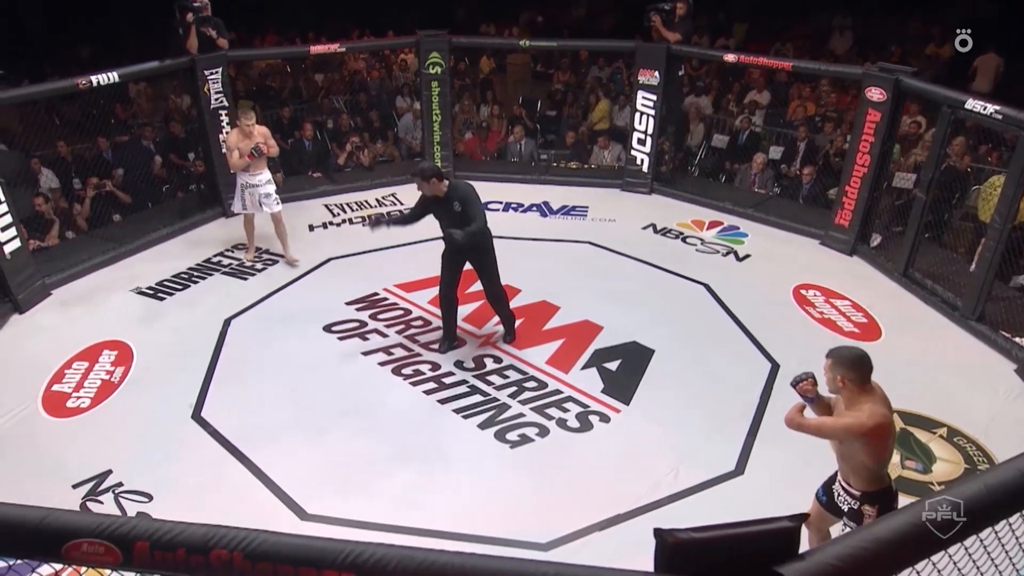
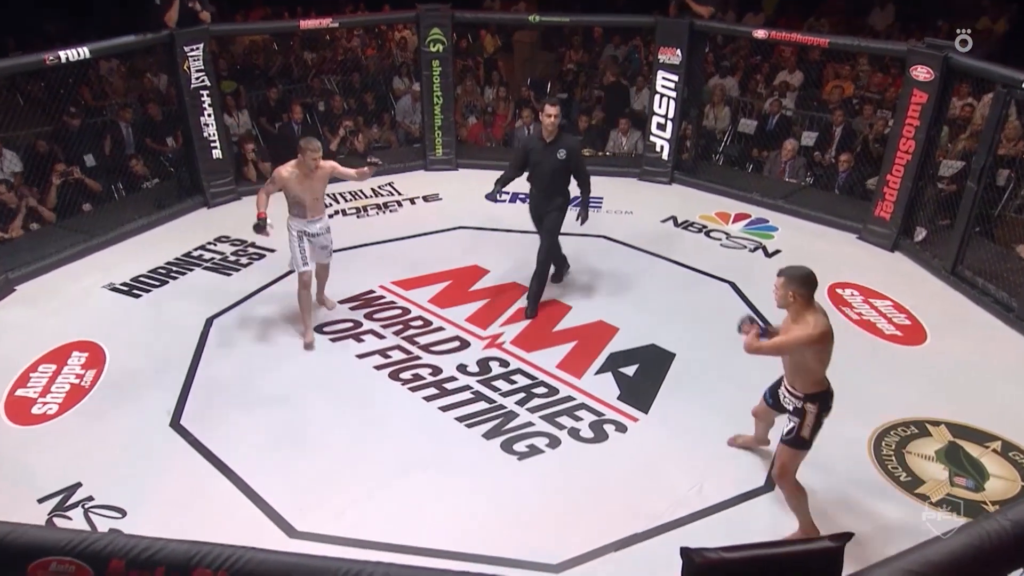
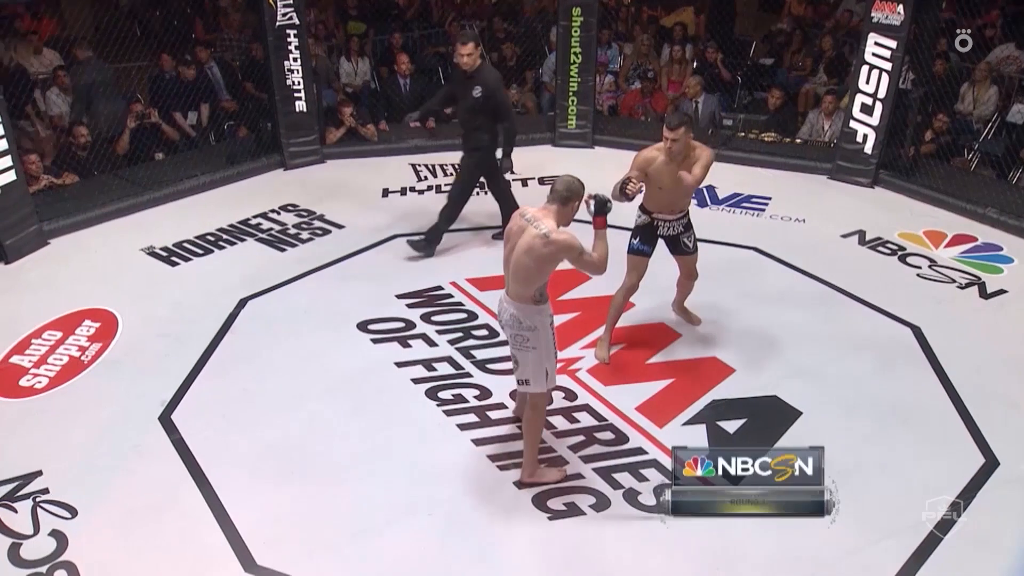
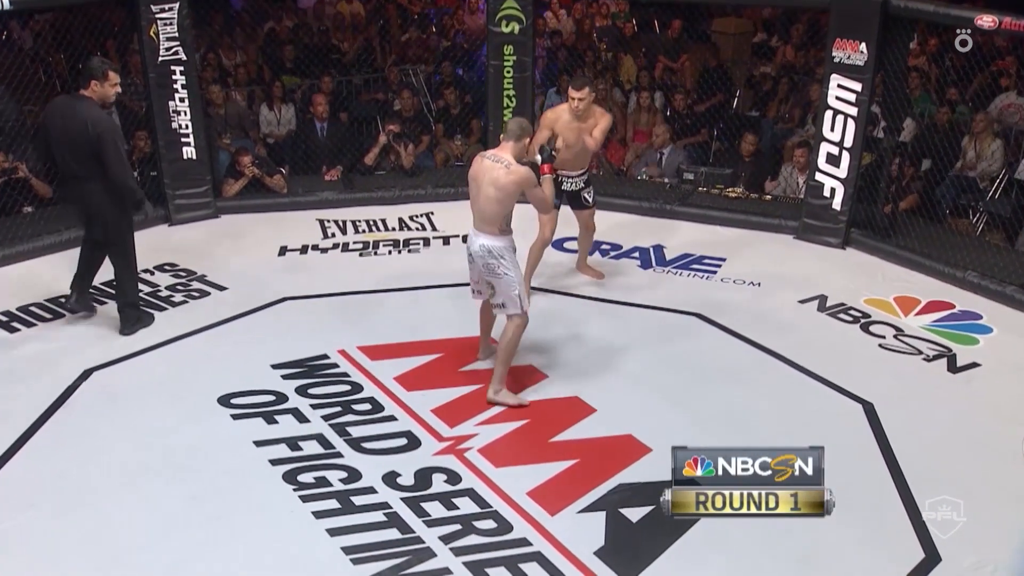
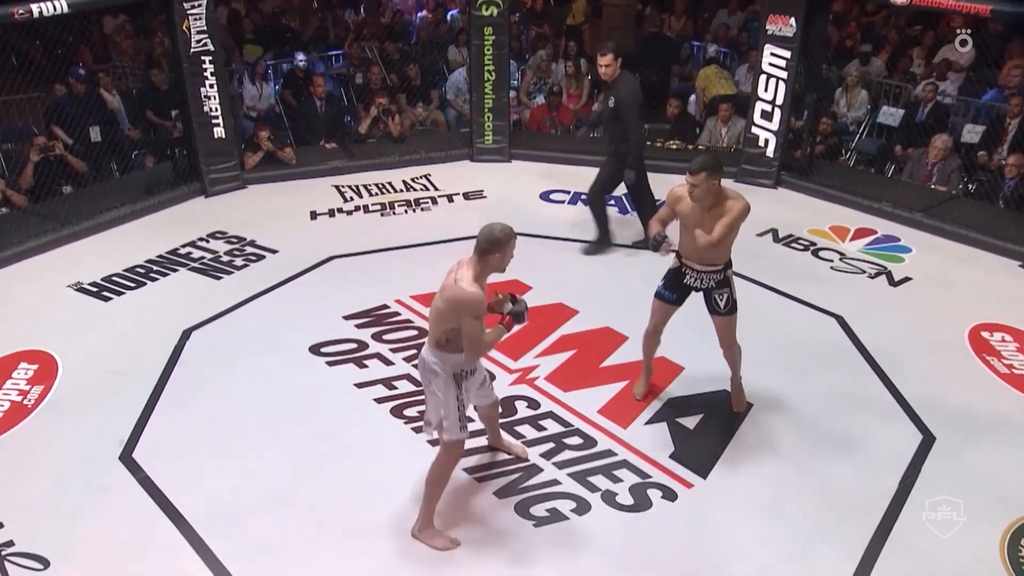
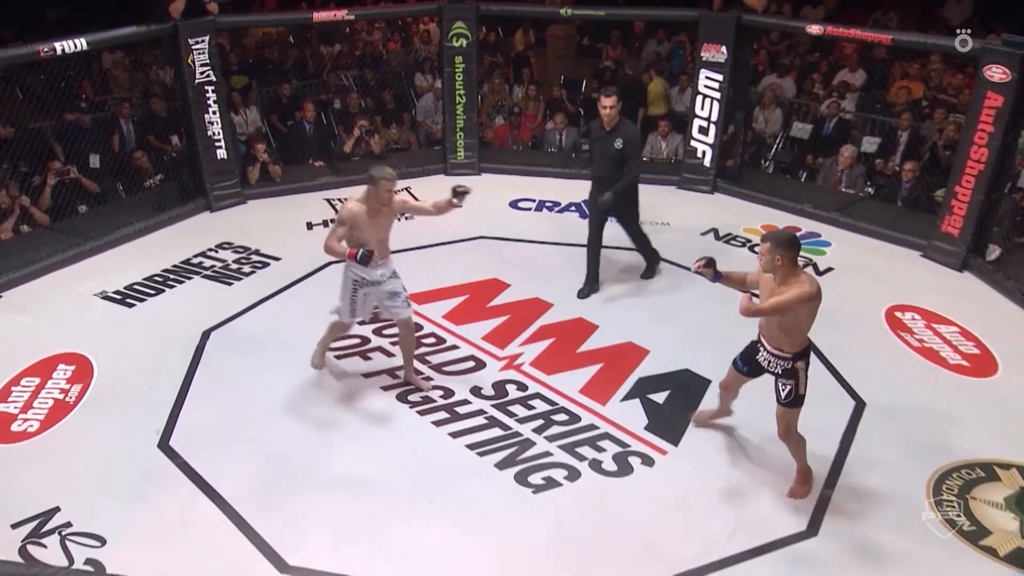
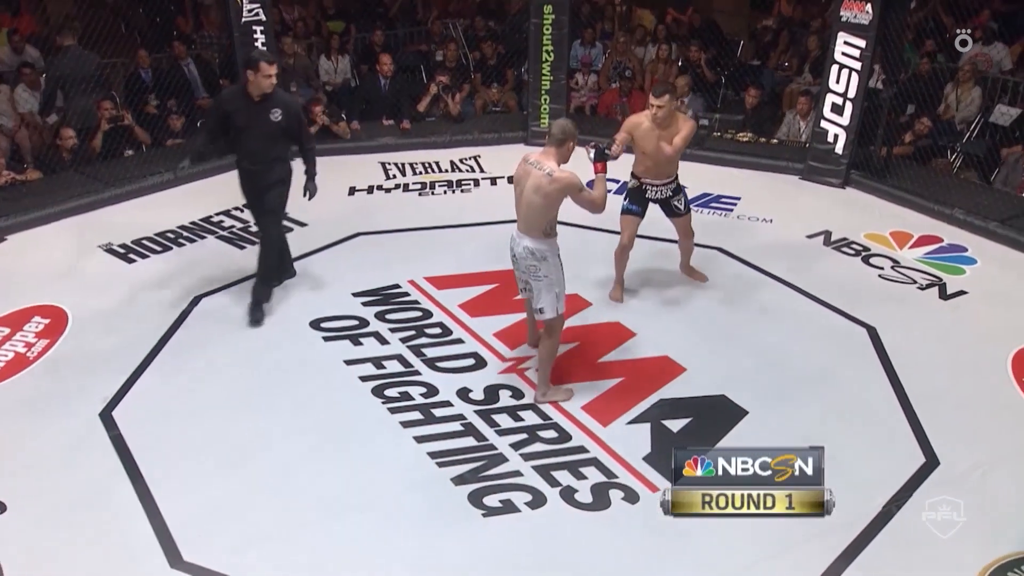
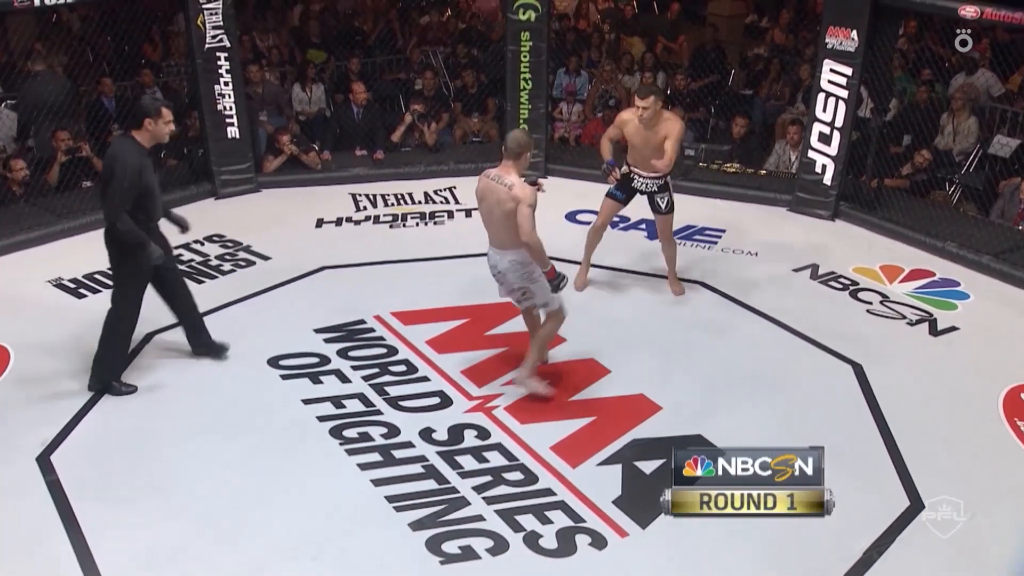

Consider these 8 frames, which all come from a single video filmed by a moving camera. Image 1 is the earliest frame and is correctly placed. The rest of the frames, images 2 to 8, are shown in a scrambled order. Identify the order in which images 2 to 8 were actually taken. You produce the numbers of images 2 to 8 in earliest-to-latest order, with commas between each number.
2, 6, 5, 3, 7, 8, 4
